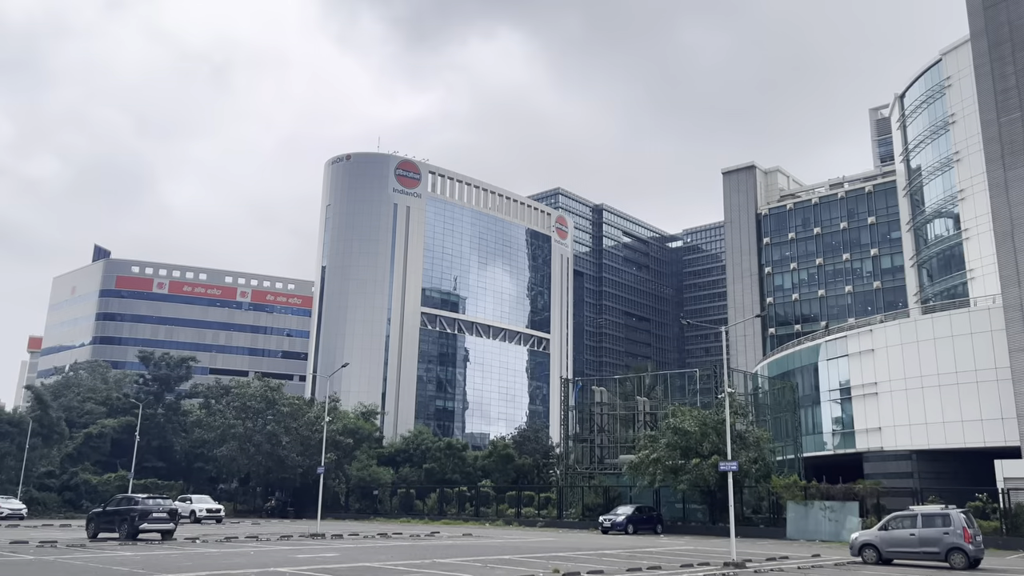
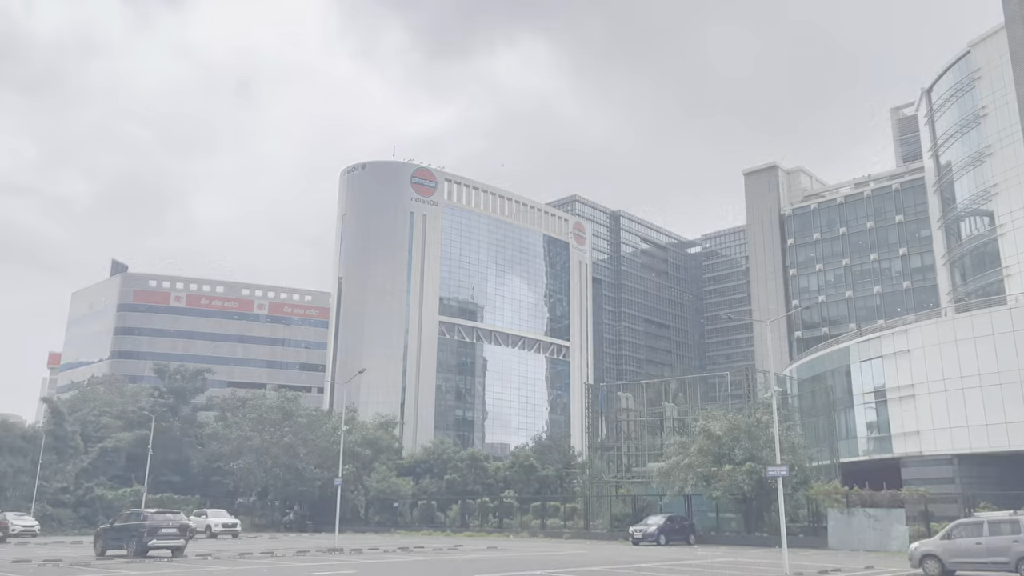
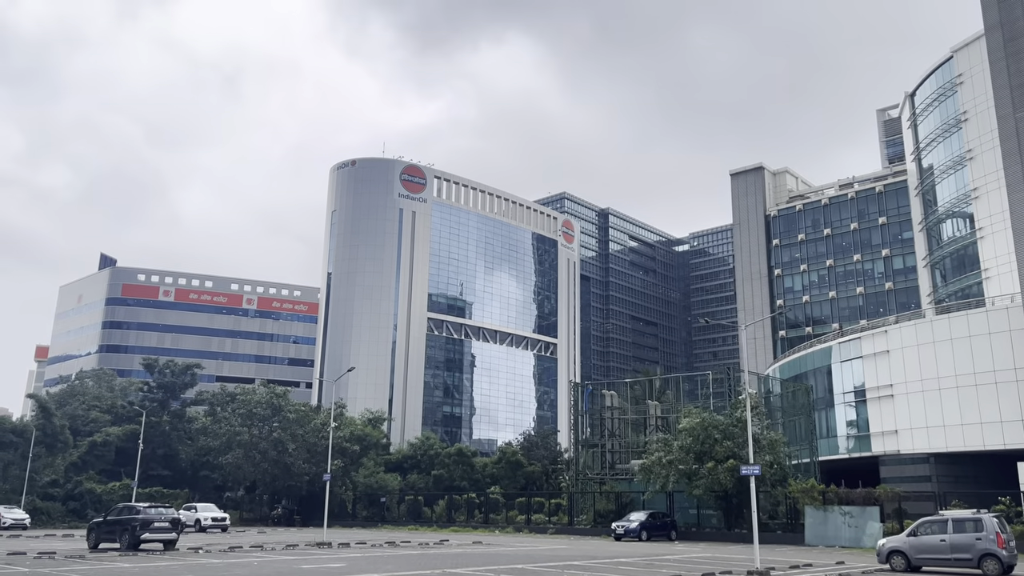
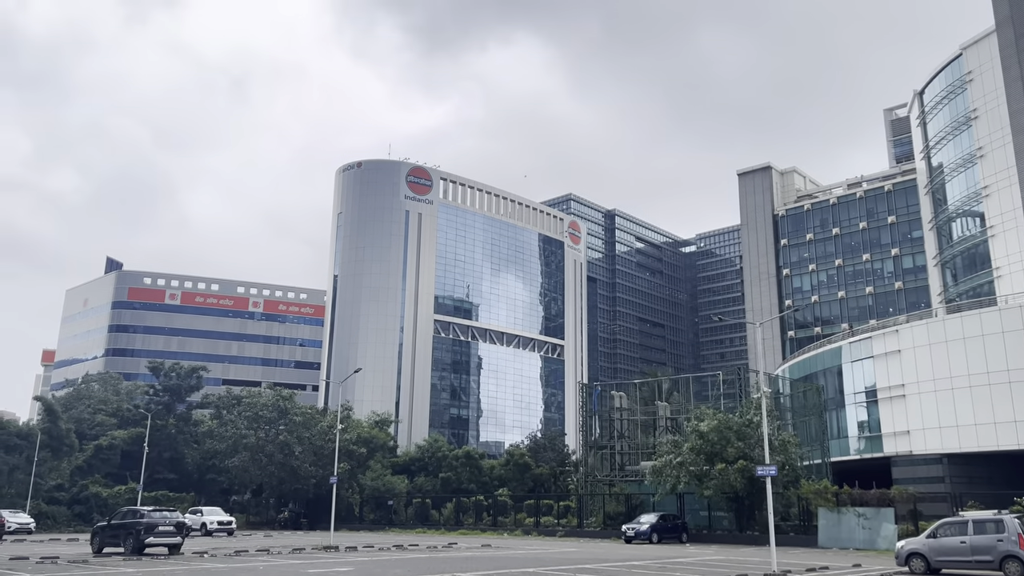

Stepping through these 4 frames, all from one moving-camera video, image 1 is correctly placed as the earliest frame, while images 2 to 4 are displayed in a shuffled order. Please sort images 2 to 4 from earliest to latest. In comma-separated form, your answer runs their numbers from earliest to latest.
3, 4, 2
